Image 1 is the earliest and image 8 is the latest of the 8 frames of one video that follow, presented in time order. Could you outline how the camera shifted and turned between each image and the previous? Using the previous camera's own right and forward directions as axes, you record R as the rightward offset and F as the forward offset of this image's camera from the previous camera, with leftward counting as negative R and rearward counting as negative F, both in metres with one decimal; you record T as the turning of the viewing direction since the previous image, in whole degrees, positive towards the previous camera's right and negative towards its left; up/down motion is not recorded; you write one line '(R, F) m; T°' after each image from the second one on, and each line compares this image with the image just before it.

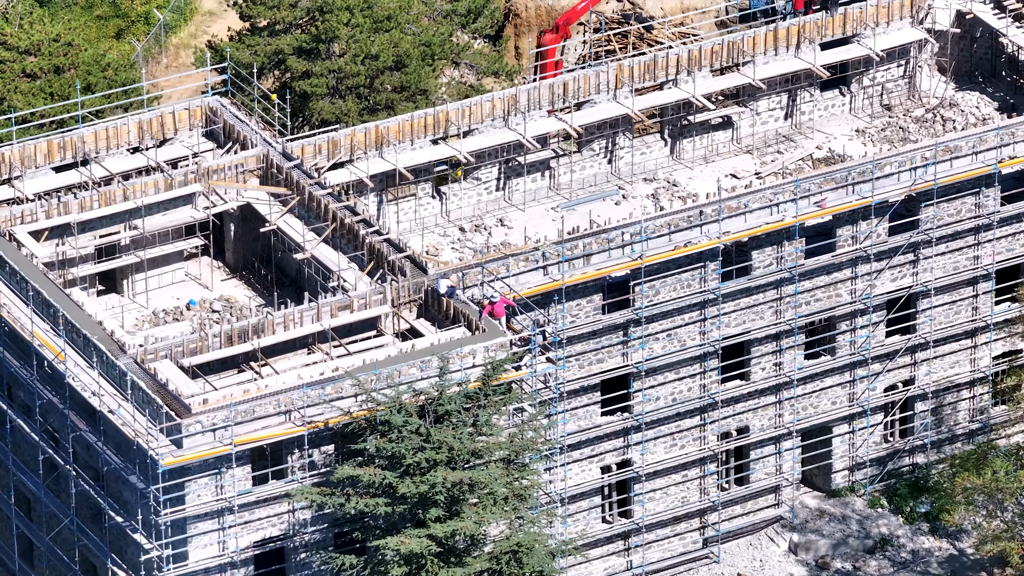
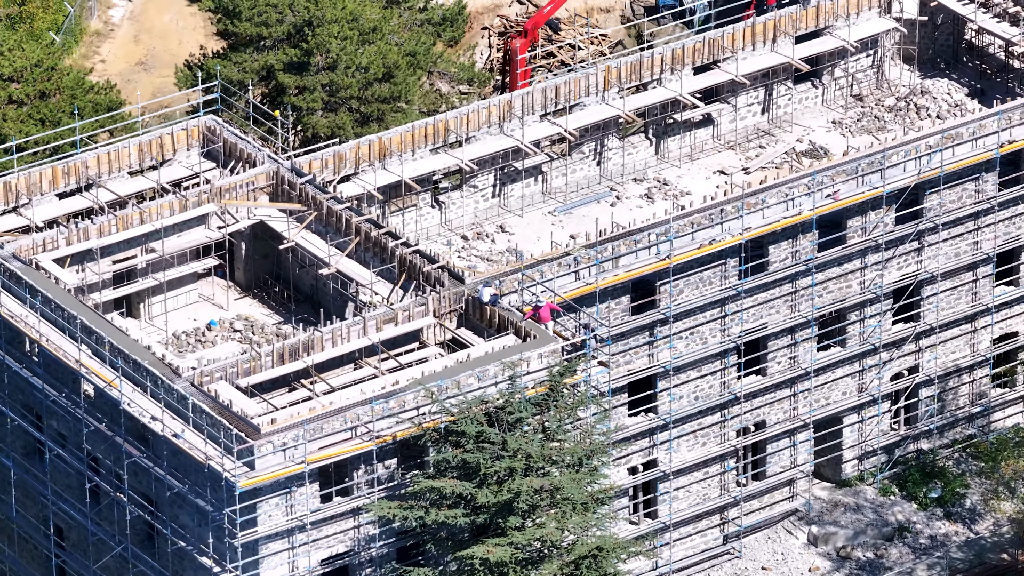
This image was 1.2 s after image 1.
(-4.7, +0.4) m; +3°
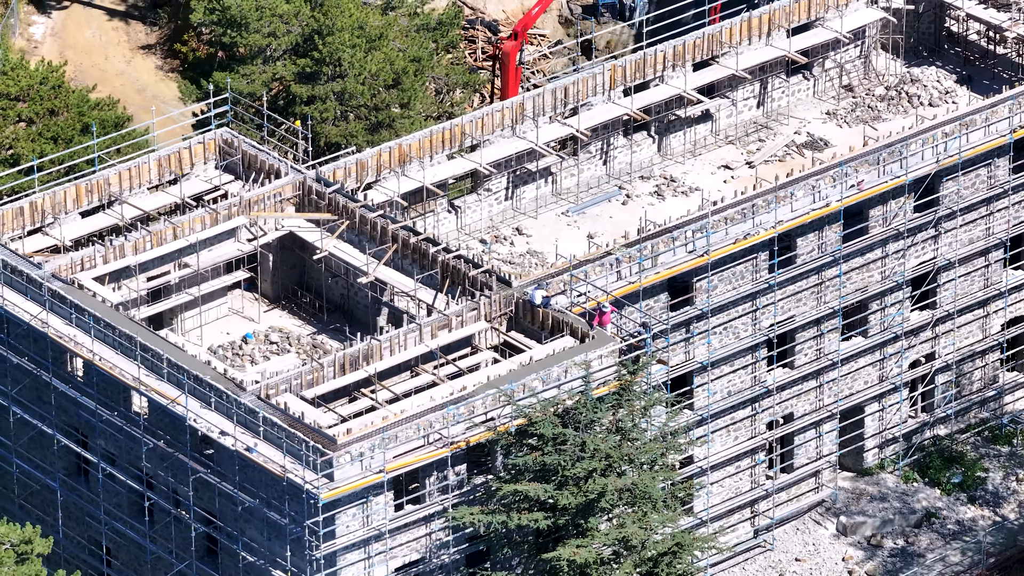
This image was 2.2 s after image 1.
(-3.9, +0.2) m; +2°
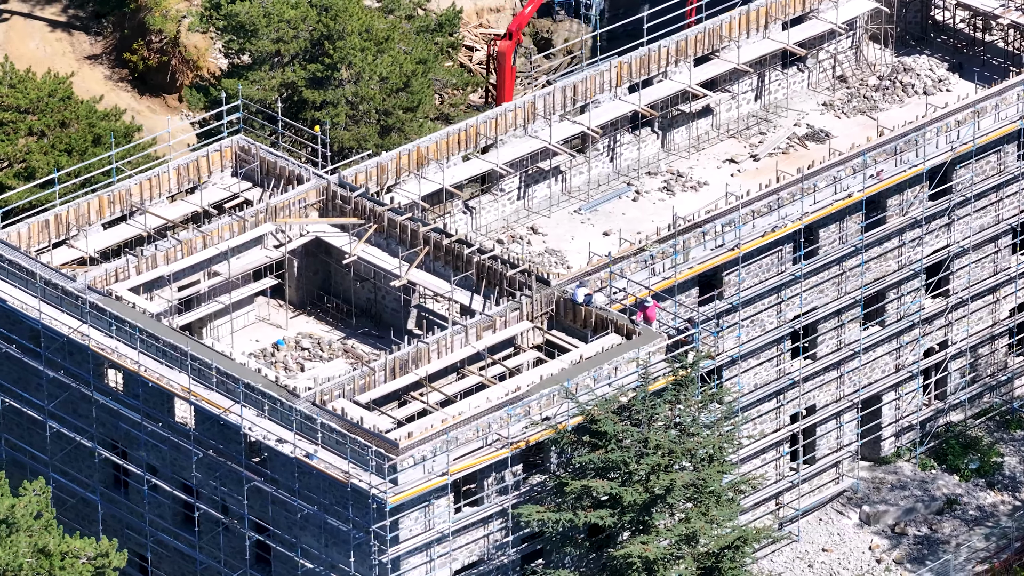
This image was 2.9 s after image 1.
(-3.0, +0.1) m; +2°
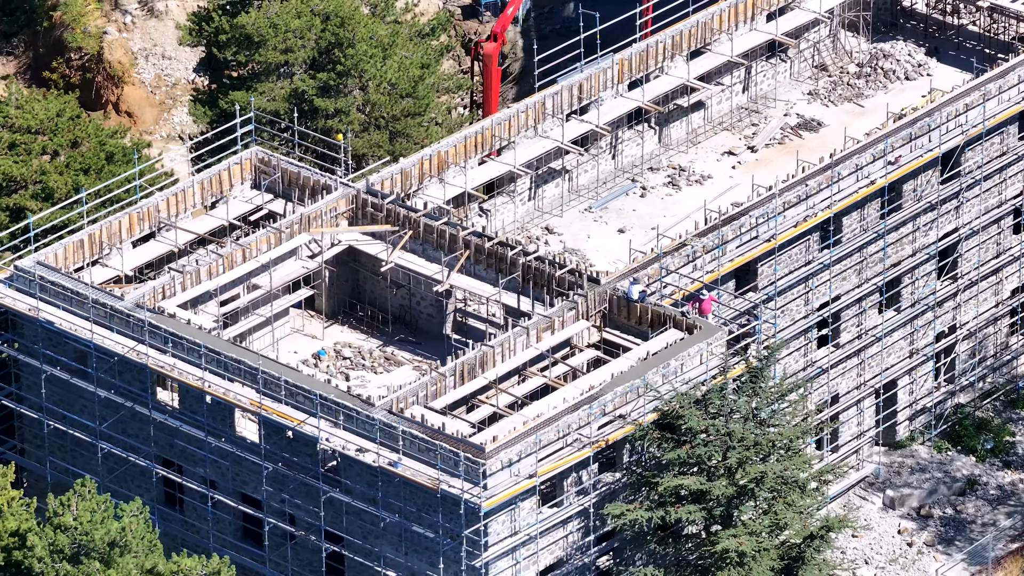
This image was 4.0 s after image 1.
(-4.5, +0.2) m; +3°
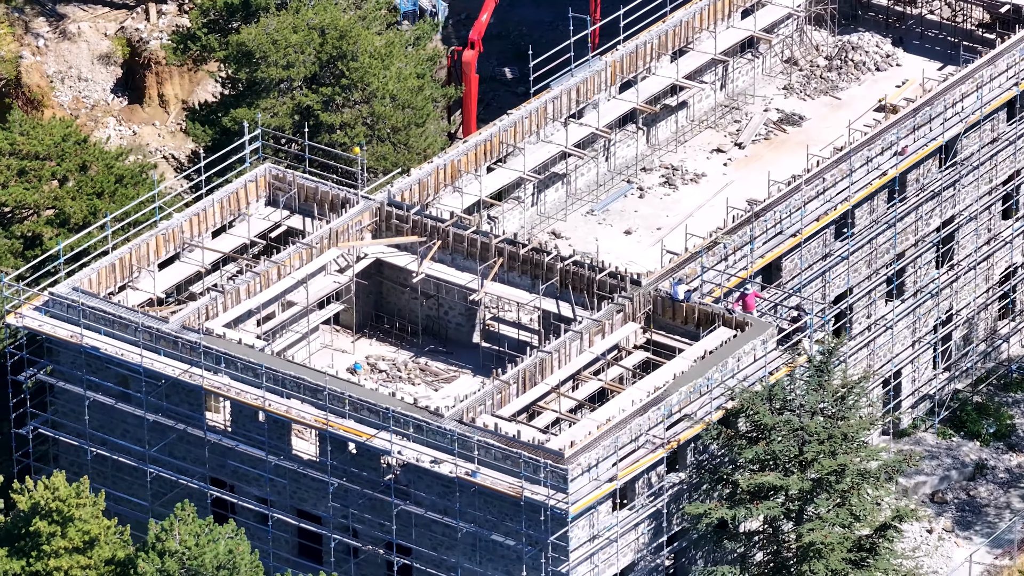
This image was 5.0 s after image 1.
(-4.5, +0.2) m; +3°
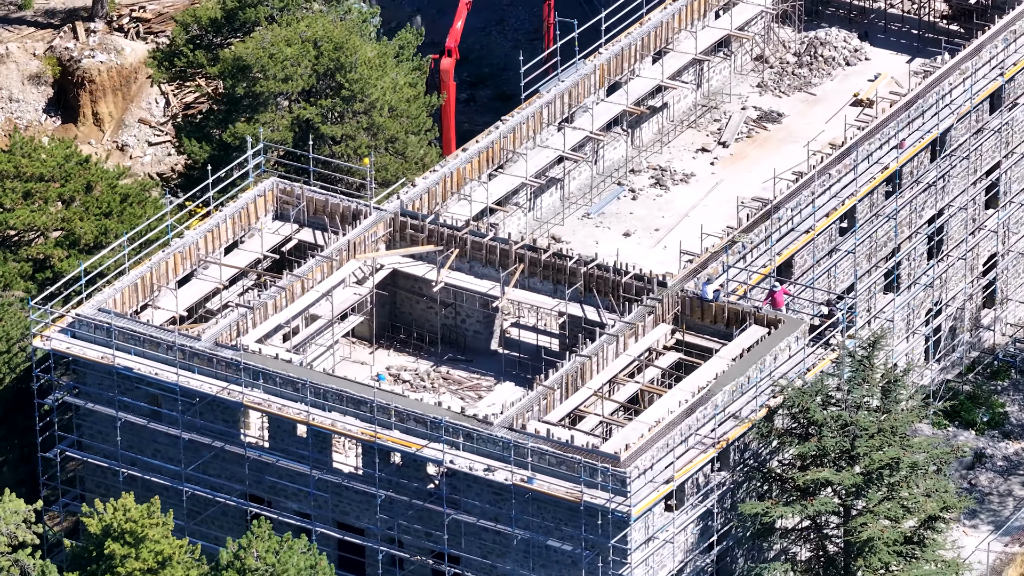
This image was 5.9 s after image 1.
(-3.5, +0.1) m; +2°
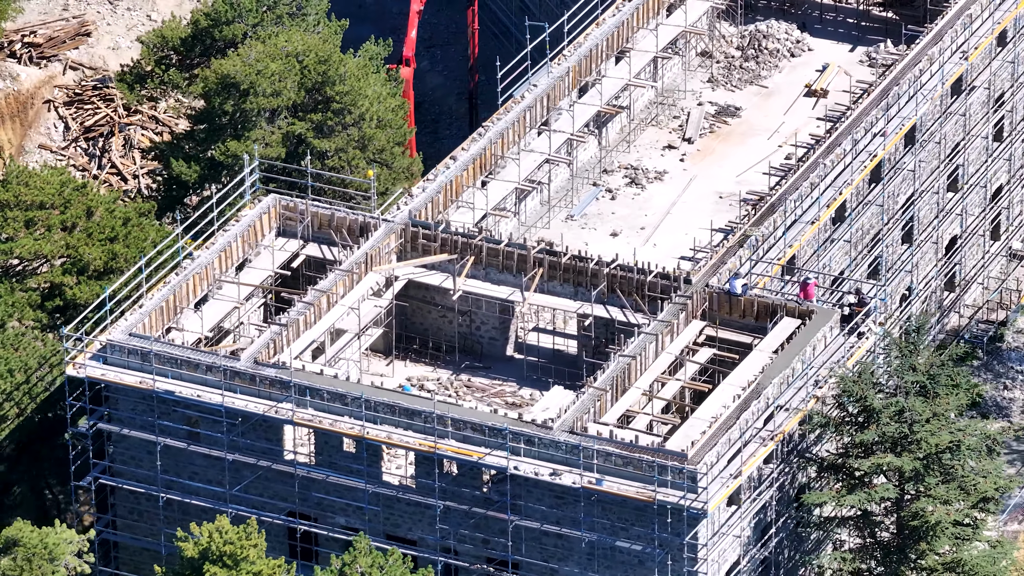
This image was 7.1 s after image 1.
(-4.9, 0.0) m; +4°
